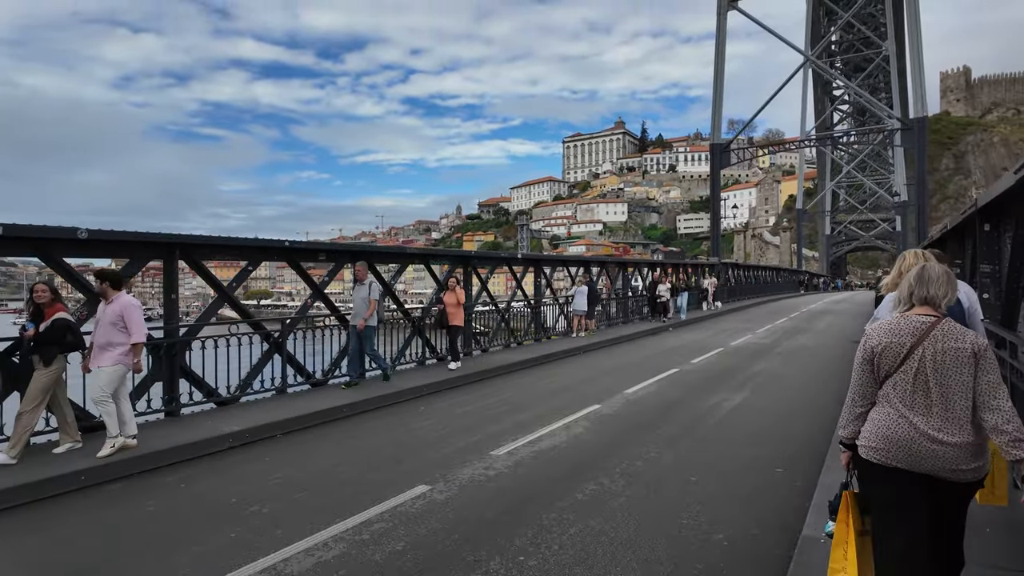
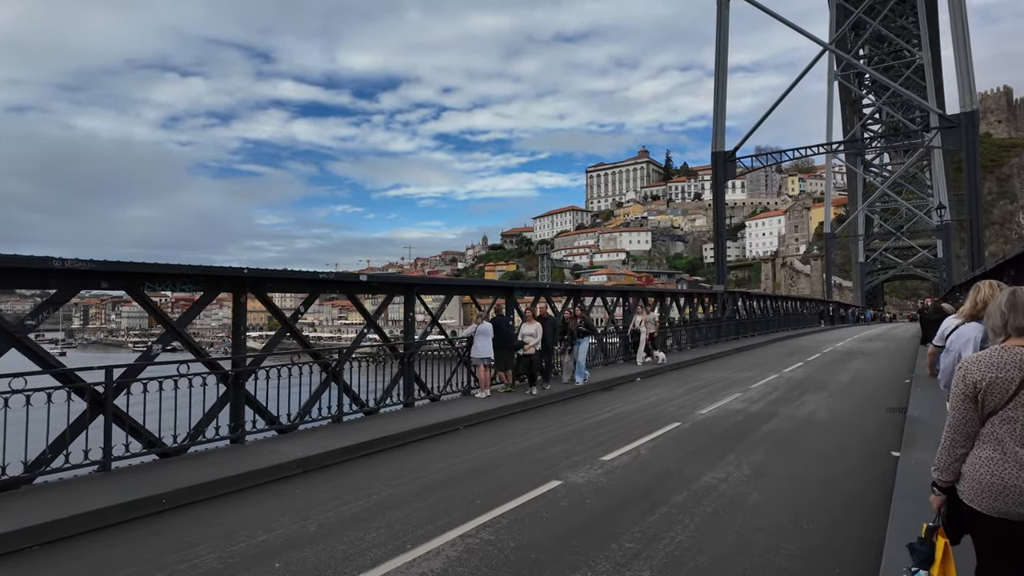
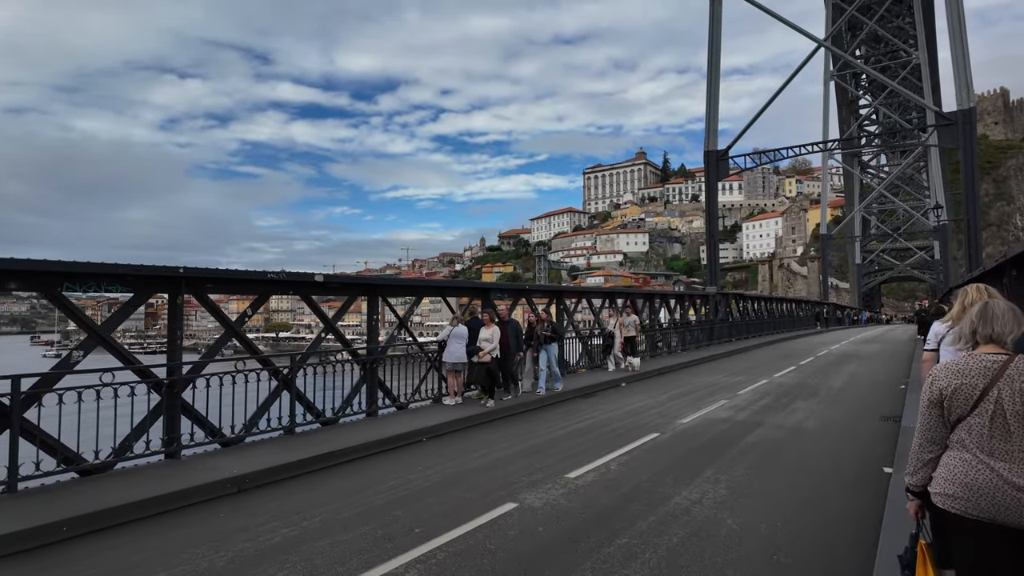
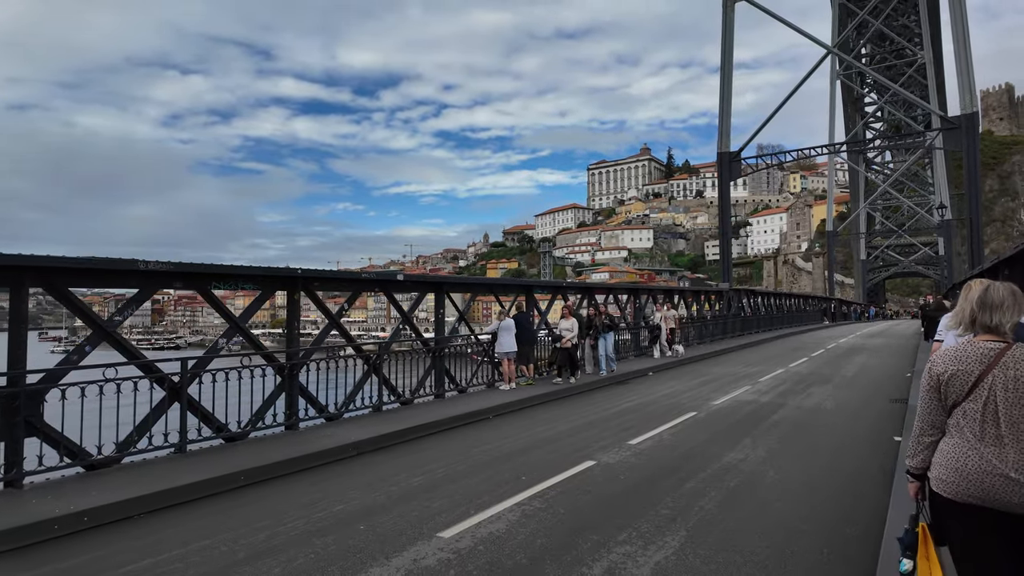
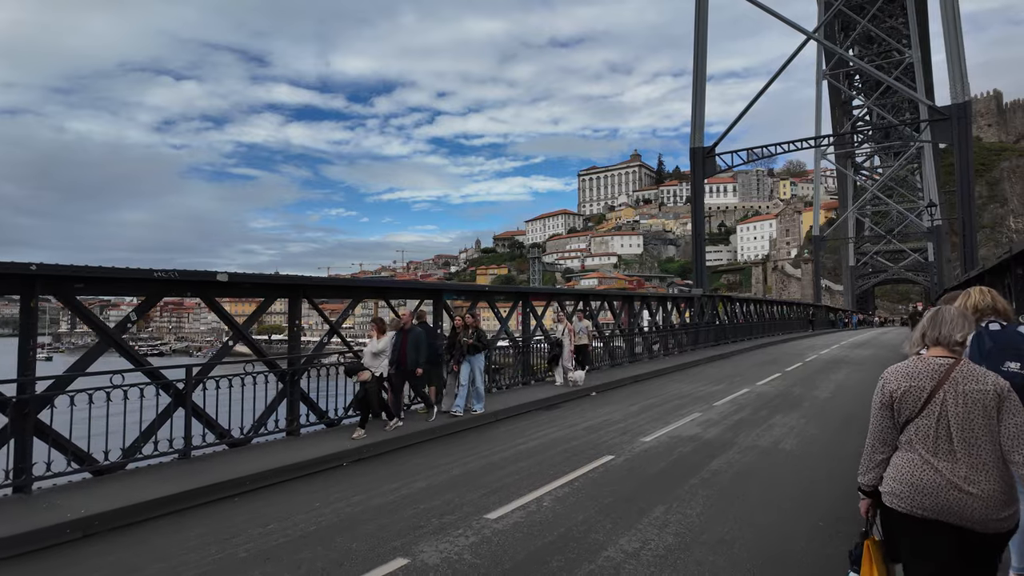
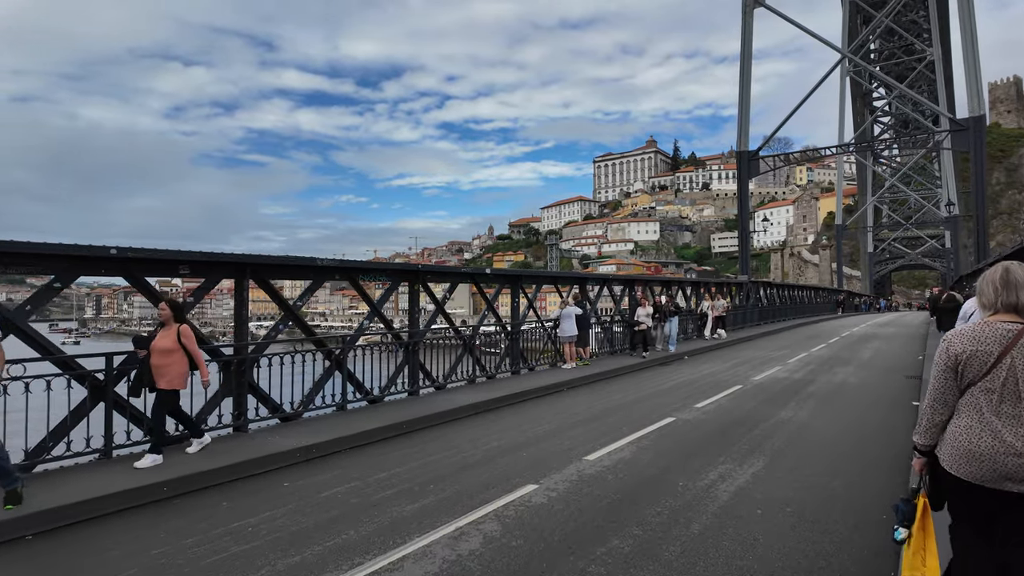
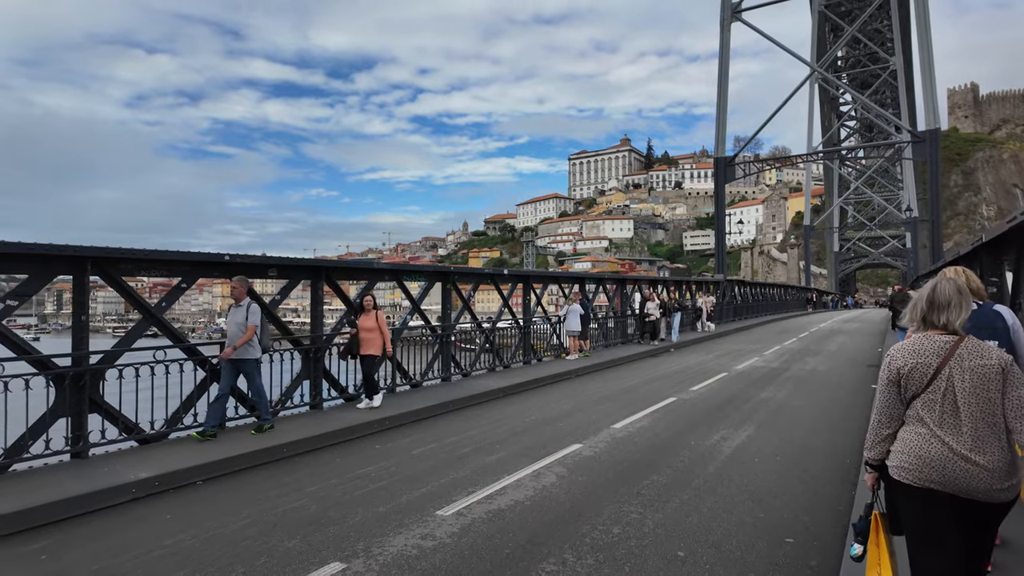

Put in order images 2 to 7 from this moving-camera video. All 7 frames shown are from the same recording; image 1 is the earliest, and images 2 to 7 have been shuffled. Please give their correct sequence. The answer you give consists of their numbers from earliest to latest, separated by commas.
7, 6, 4, 2, 3, 5
